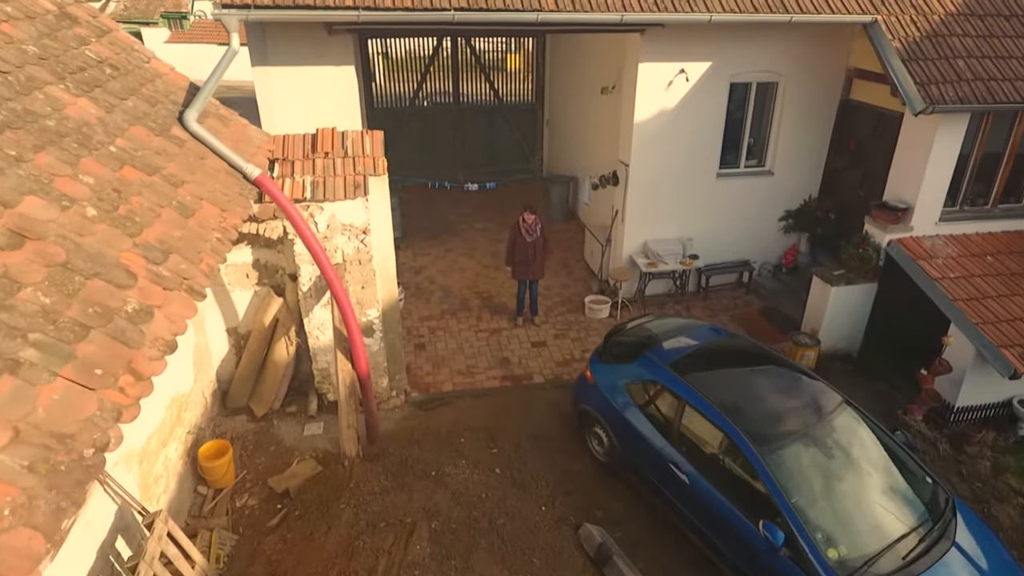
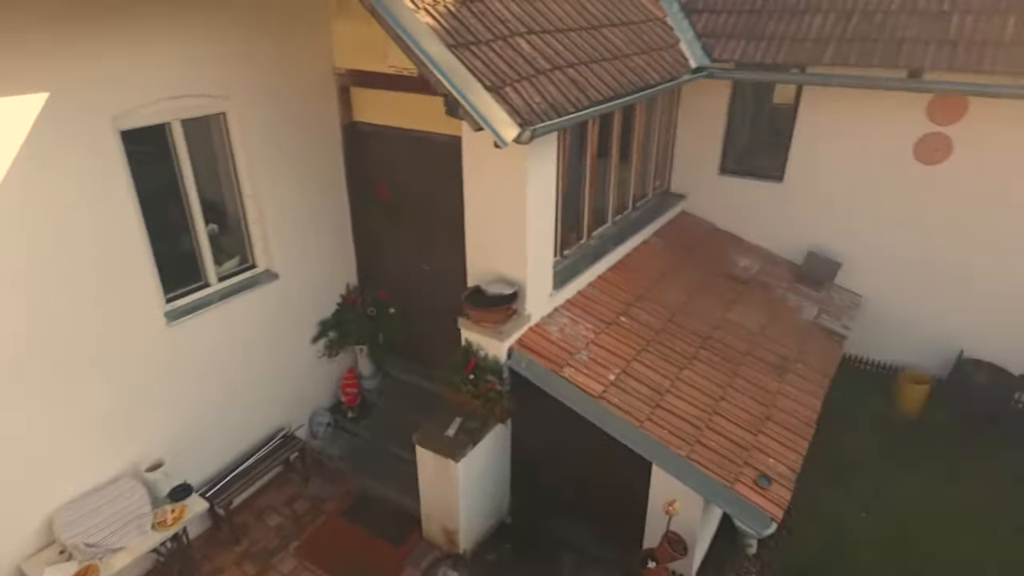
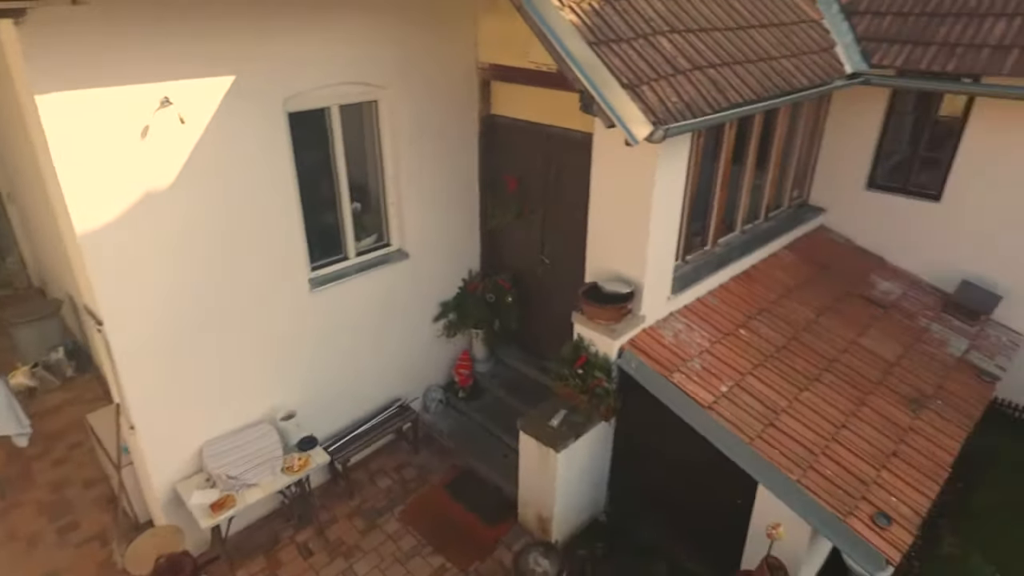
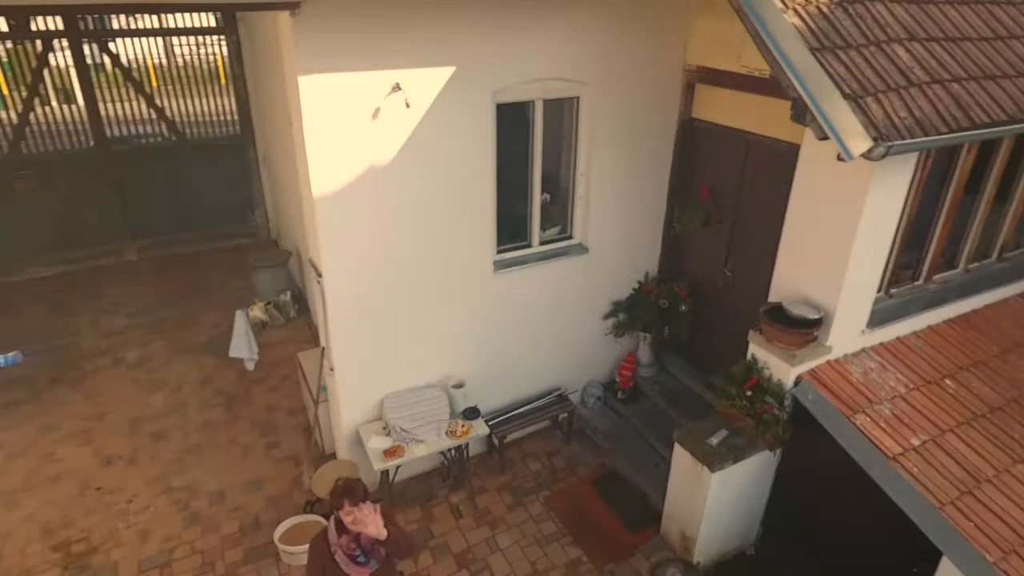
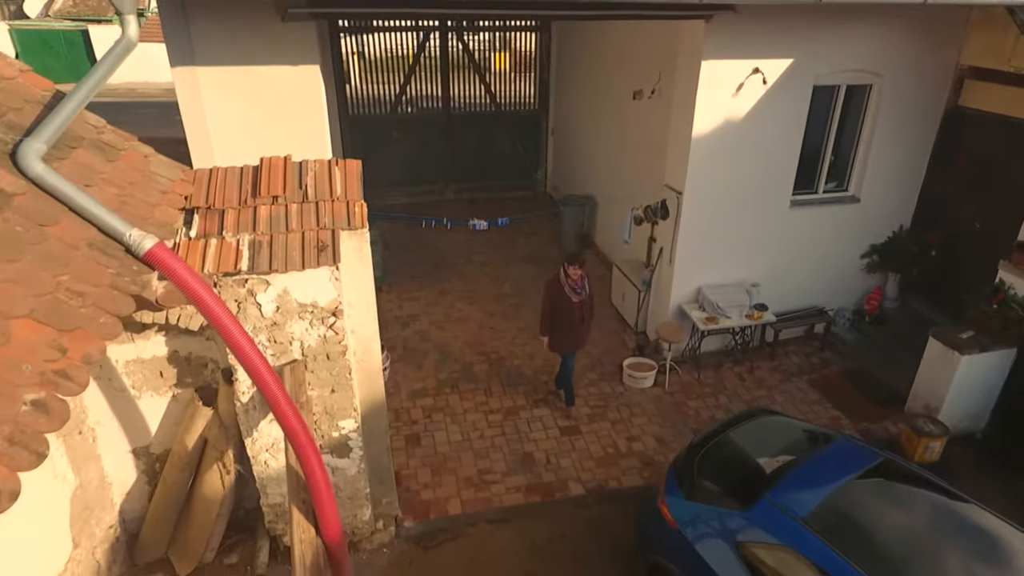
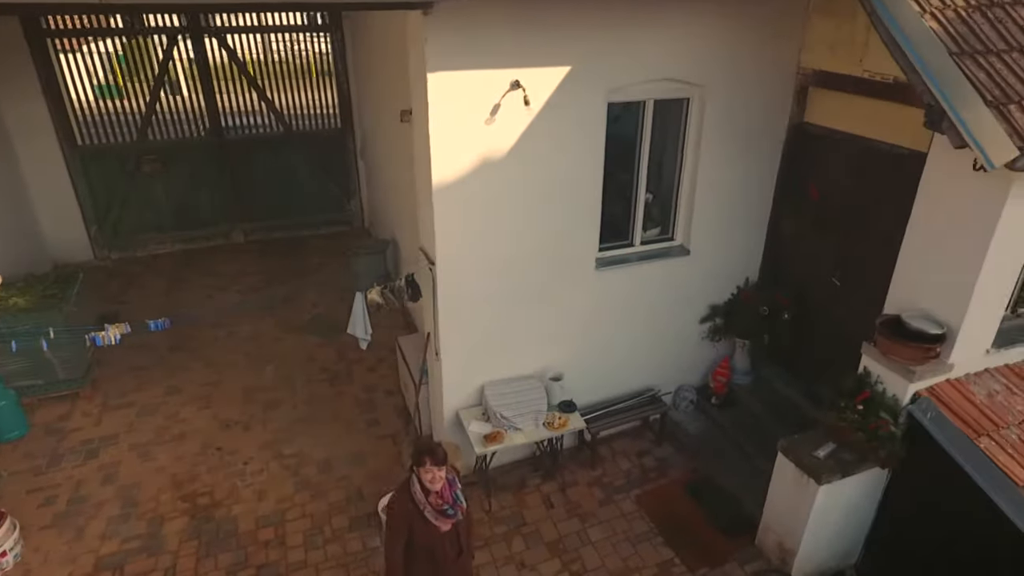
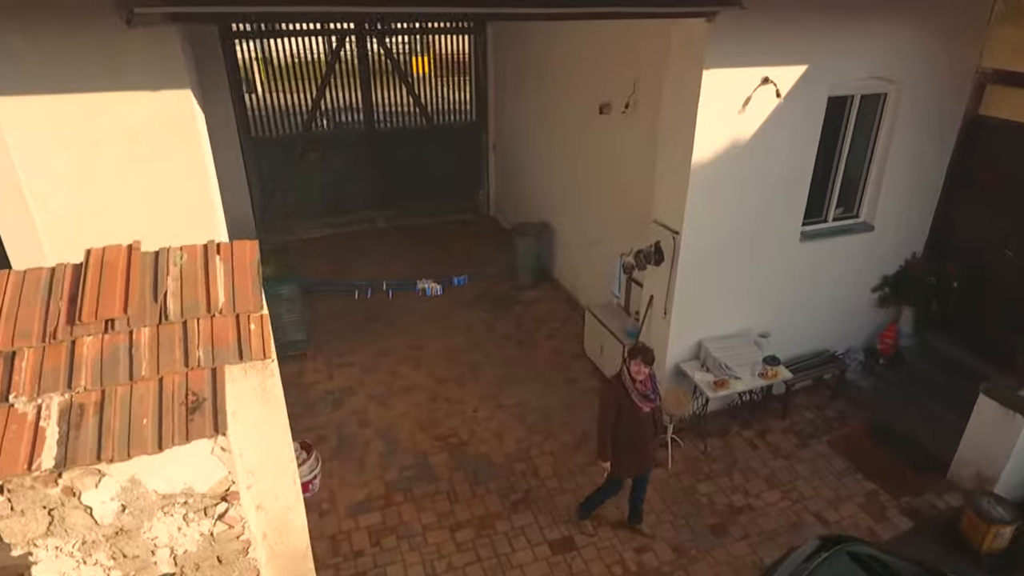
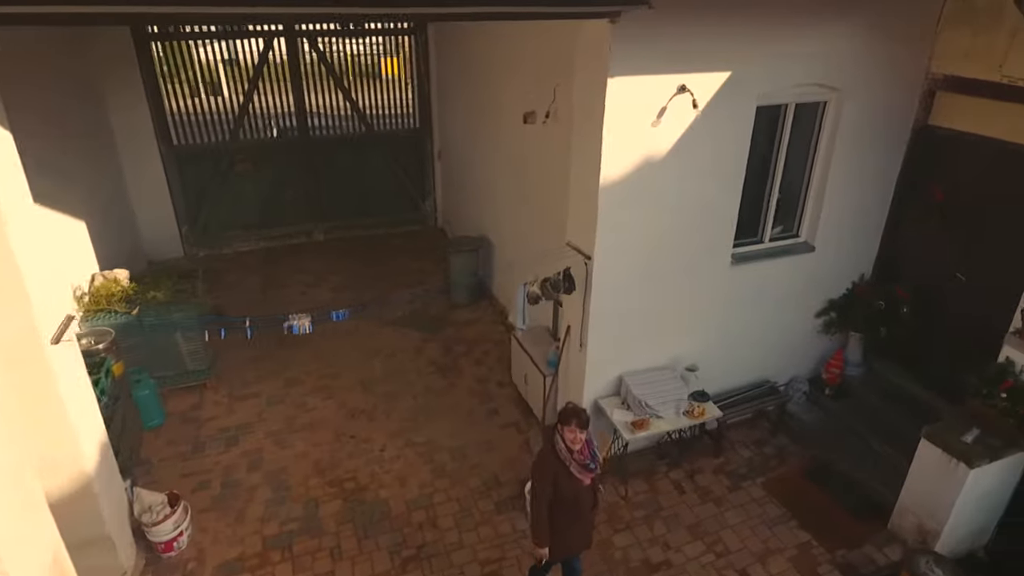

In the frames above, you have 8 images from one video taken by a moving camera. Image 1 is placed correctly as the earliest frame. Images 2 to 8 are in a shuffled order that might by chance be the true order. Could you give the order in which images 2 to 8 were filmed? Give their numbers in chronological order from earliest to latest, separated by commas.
5, 7, 8, 6, 4, 3, 2
